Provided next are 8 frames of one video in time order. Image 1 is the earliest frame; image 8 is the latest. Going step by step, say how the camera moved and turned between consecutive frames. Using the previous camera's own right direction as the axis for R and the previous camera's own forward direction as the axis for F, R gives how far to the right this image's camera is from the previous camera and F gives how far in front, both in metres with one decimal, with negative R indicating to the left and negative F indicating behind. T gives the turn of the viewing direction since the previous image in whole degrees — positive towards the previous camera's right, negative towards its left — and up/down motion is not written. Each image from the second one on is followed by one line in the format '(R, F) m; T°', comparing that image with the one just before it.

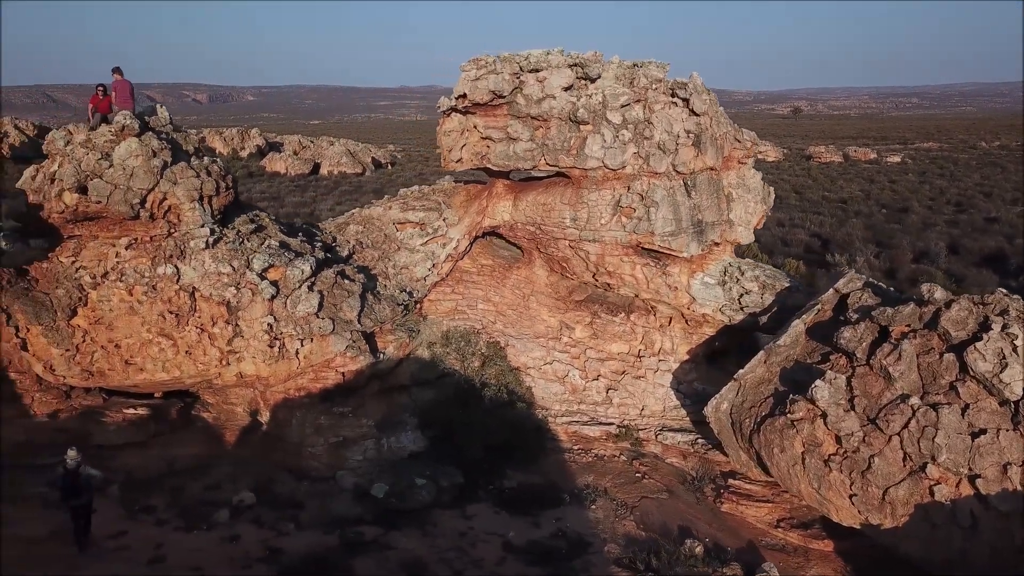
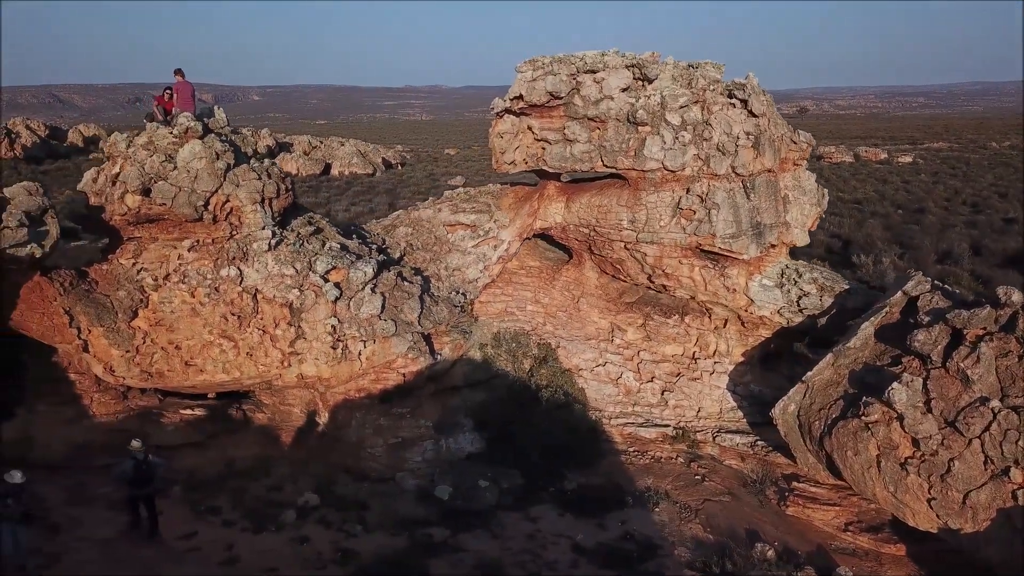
(-0.6, 0.0) m; 0°
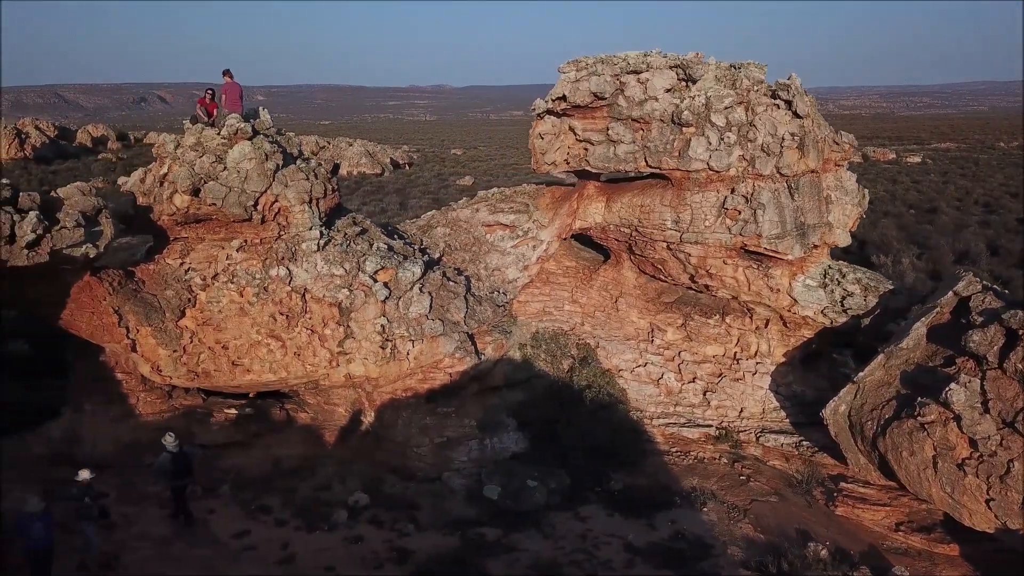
(-0.5, 0.0) m; 0°
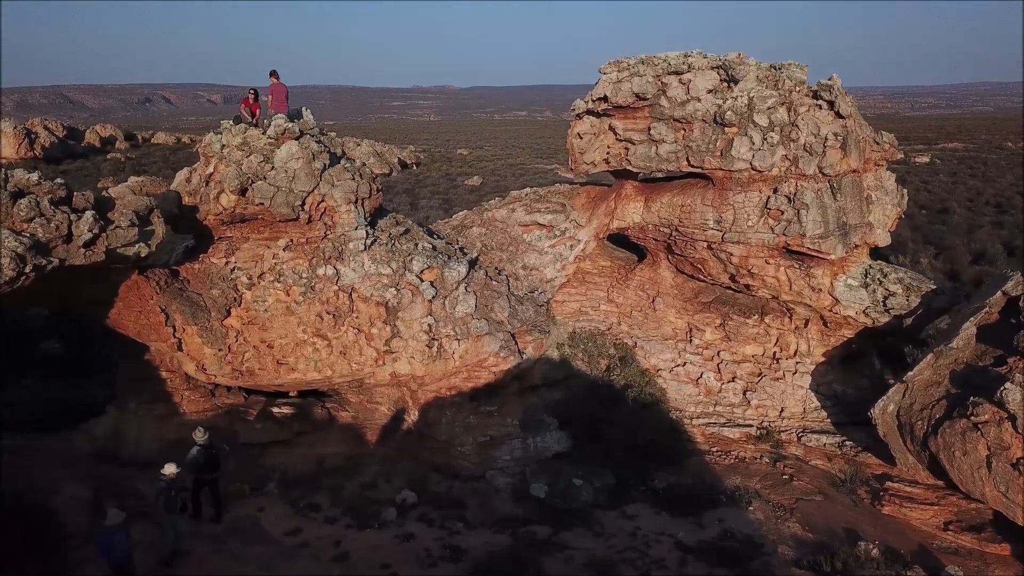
(-0.4, 0.0) m; 0°
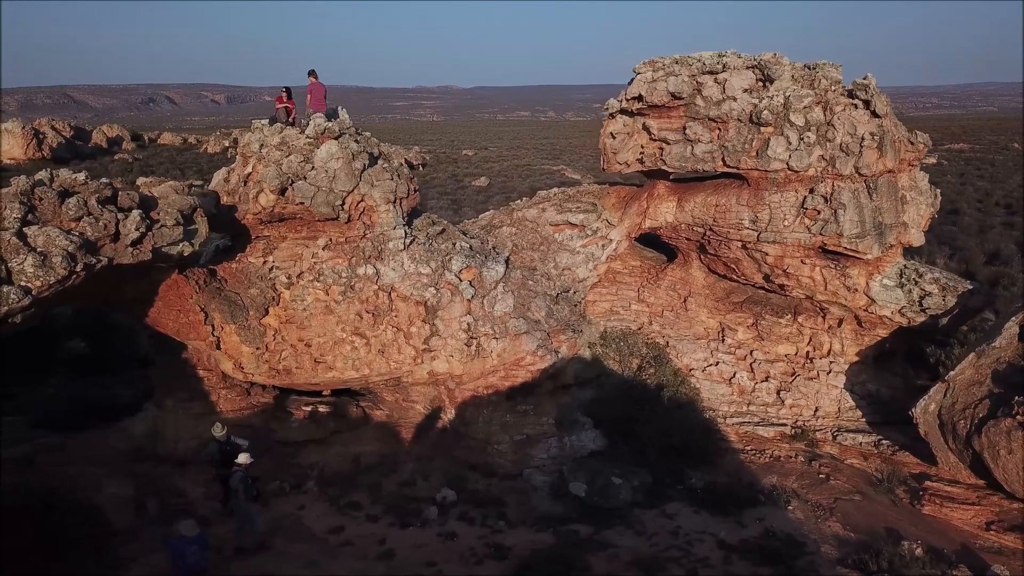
(-0.4, 0.0) m; 0°
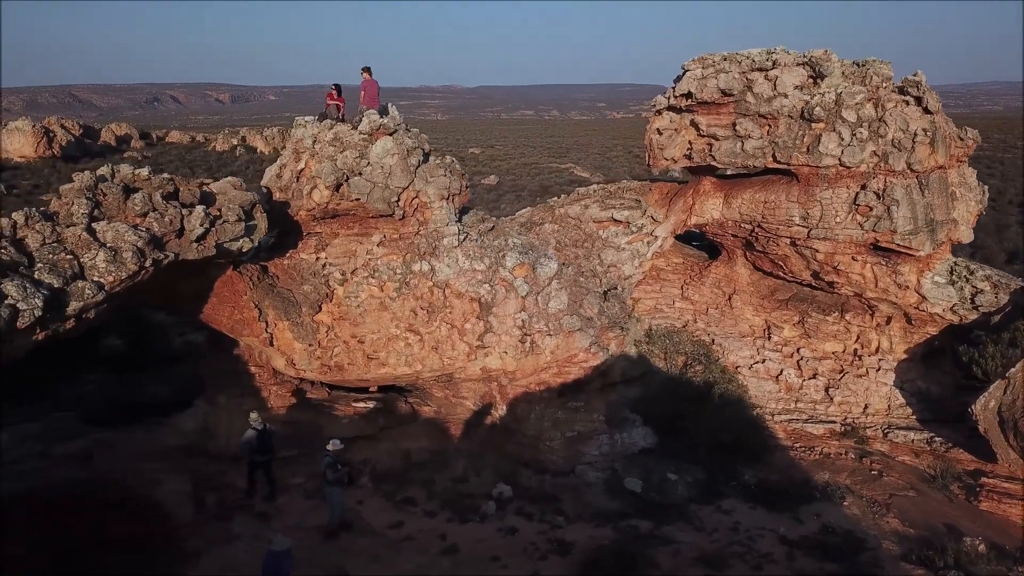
(-0.5, 0.0) m; 0°
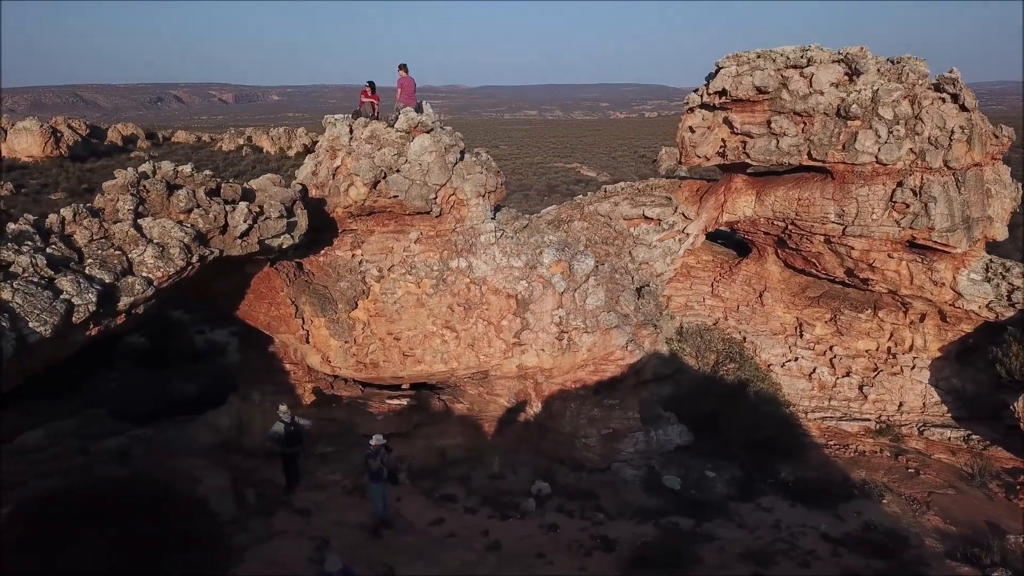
(-0.4, 0.0) m; 0°
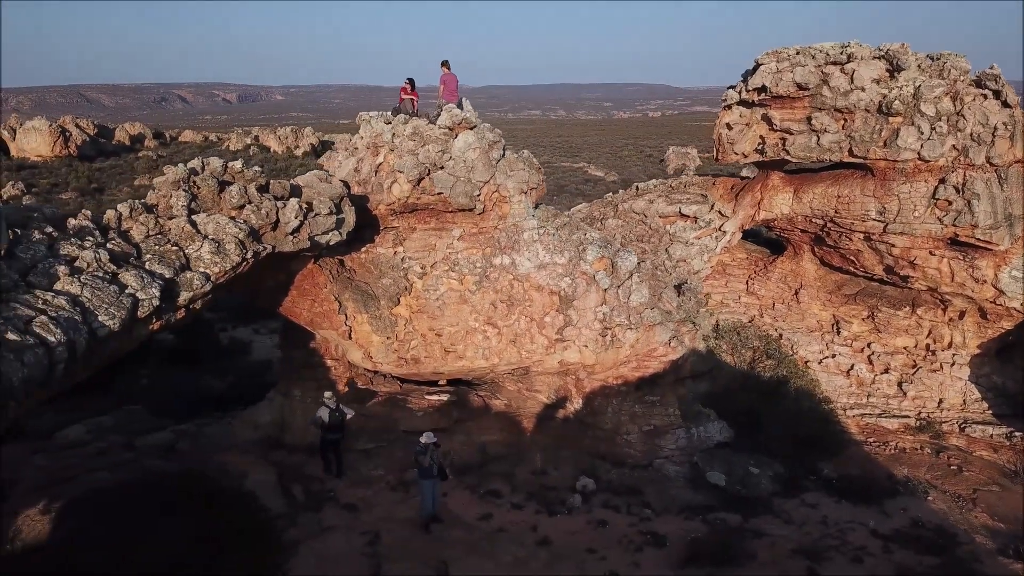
(-0.4, 0.0) m; 0°
